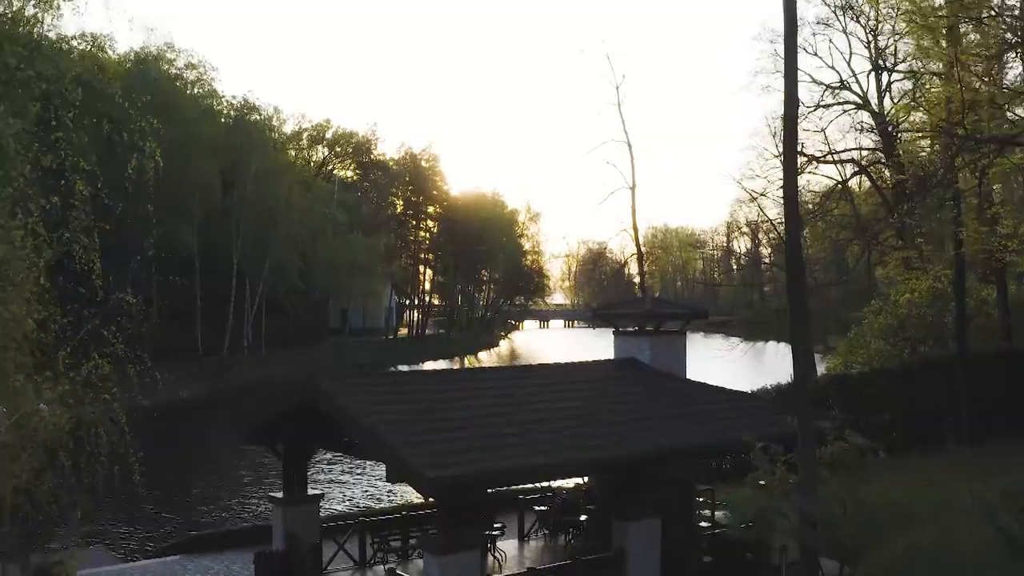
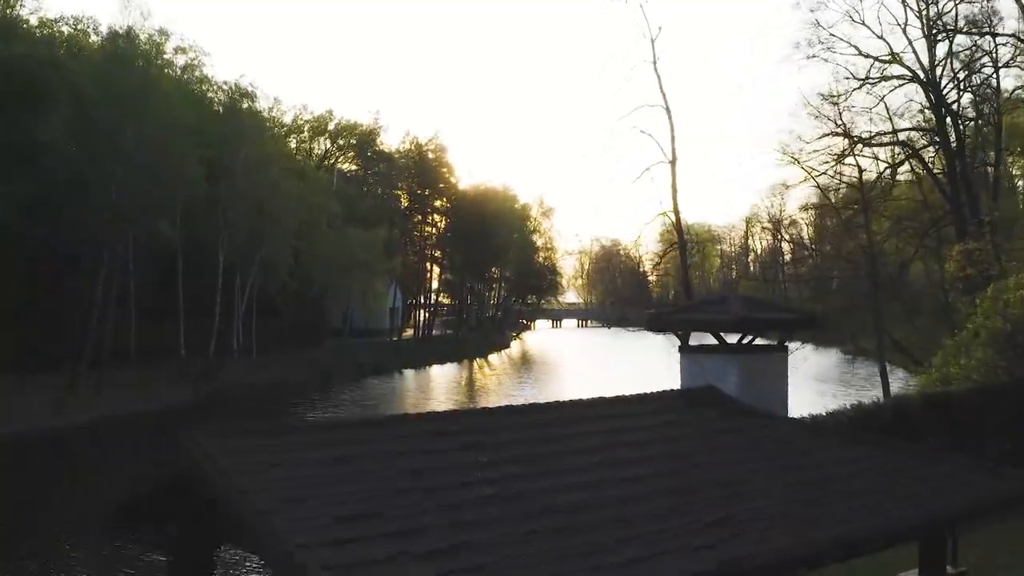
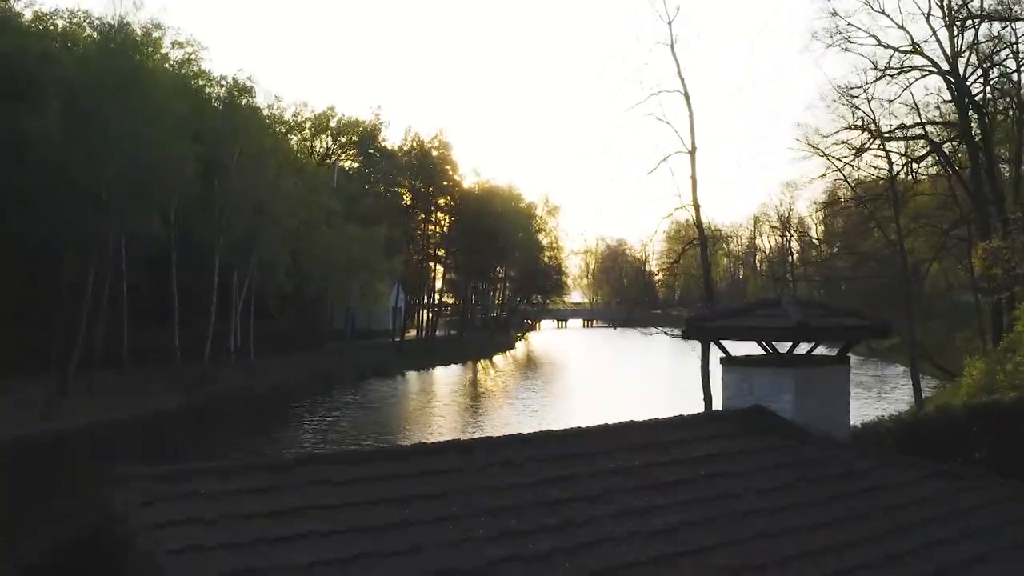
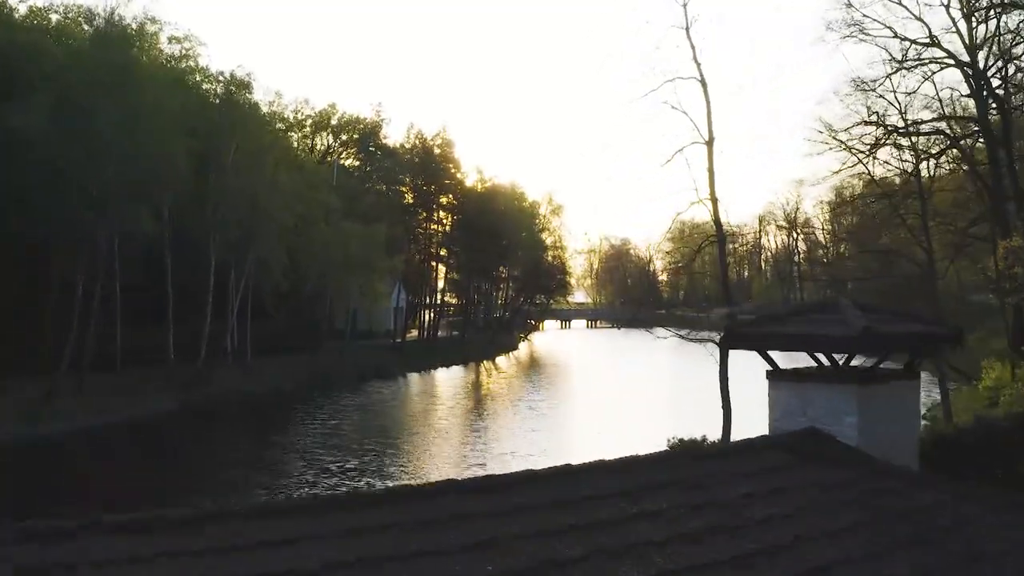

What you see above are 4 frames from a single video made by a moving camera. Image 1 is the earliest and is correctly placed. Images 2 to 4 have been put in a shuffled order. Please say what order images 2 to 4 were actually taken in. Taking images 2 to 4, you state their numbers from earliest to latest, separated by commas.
2, 3, 4
